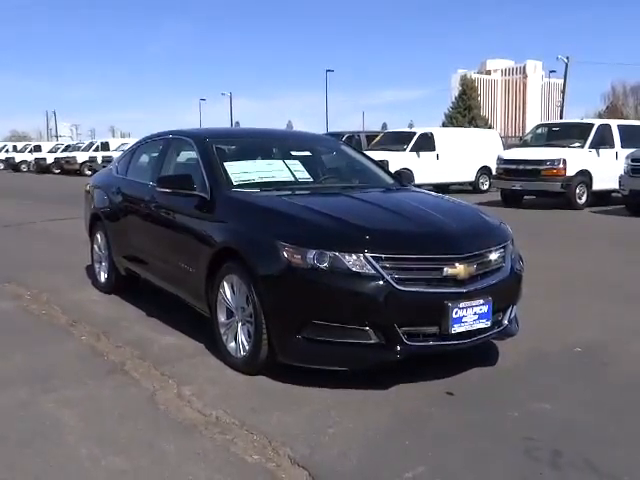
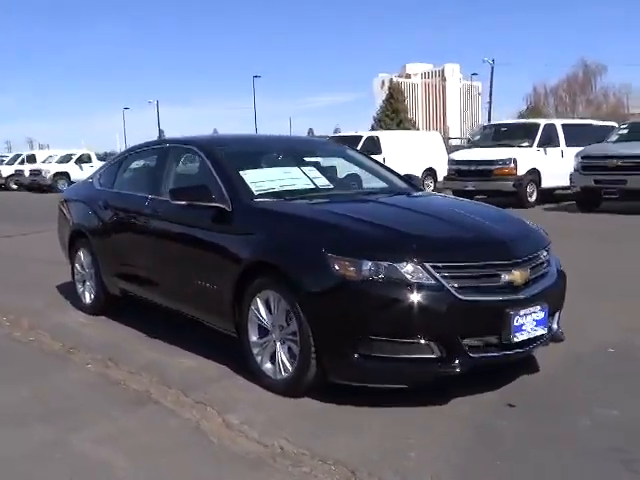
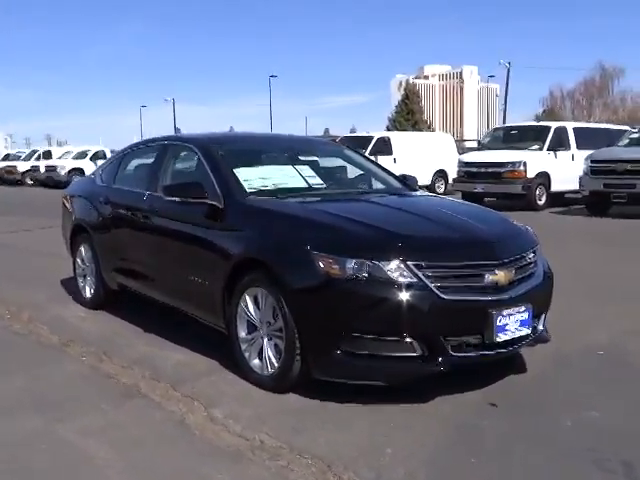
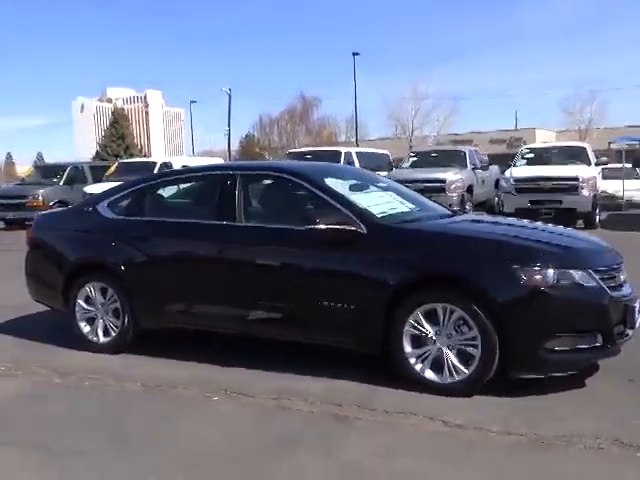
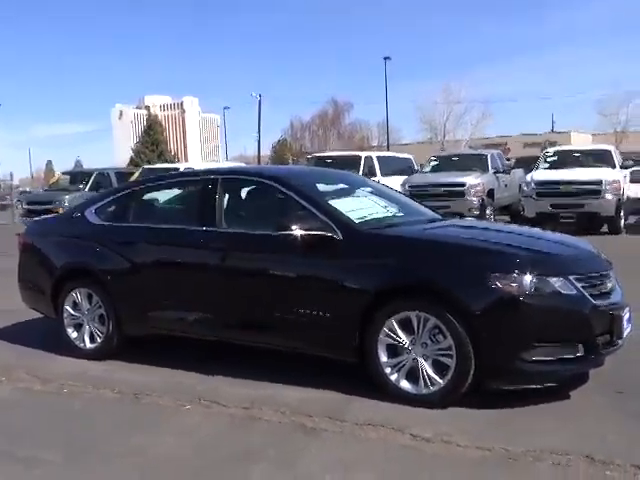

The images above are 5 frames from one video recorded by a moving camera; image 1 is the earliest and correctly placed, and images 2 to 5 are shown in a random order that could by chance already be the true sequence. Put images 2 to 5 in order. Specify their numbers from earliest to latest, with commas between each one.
3, 2, 5, 4
